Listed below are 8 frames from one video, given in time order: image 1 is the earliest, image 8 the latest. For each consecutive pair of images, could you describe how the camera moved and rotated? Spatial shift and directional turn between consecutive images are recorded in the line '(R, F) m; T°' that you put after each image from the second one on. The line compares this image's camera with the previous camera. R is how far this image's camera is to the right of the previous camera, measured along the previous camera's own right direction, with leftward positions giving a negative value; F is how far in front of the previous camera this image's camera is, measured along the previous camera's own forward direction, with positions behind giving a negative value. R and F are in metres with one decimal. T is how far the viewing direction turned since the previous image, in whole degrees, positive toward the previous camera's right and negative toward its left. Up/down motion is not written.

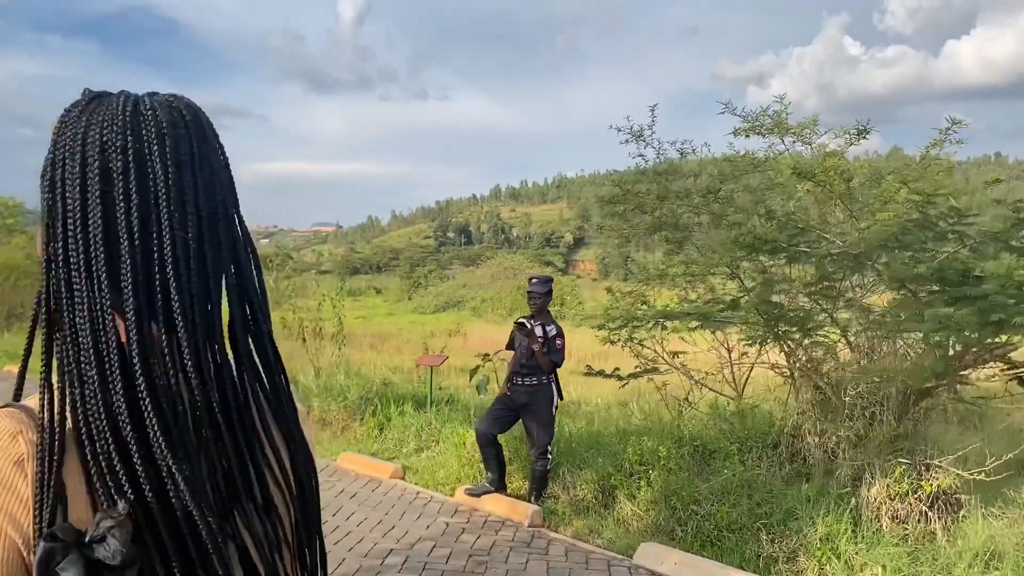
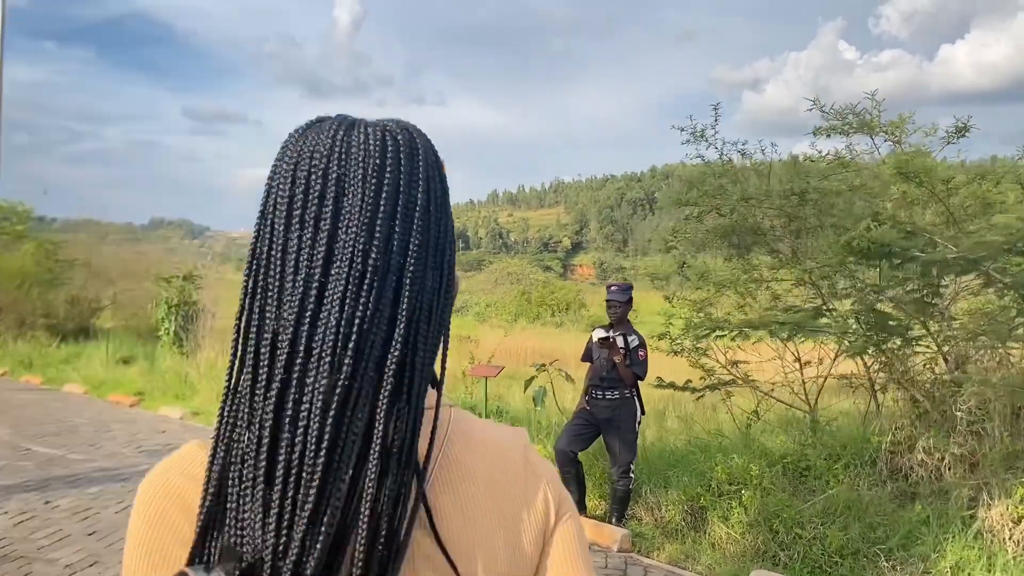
(-0.5, +0.3) m; 0°
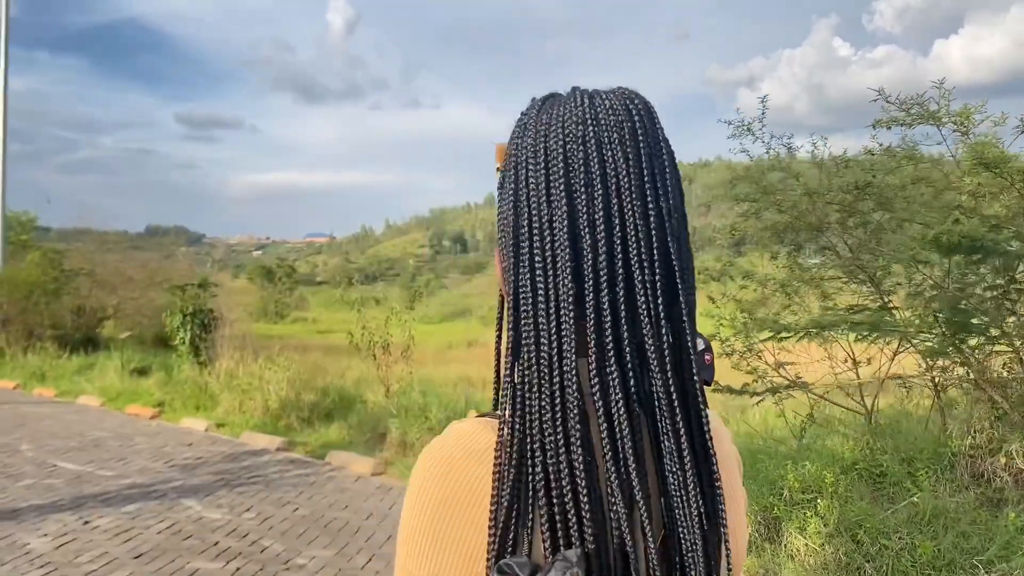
(-0.4, +0.2) m; 0°
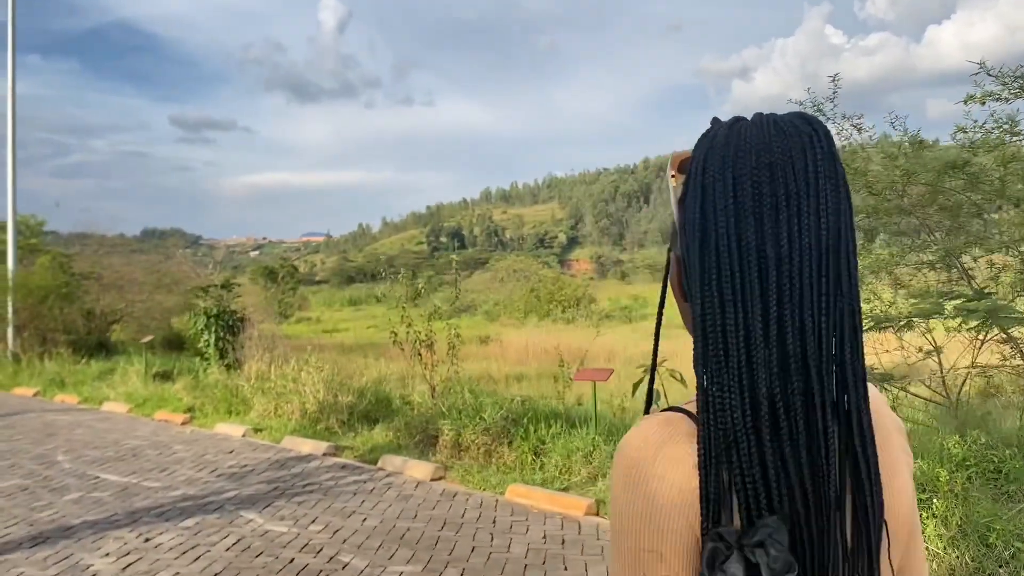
(-0.5, +0.3) m; 0°
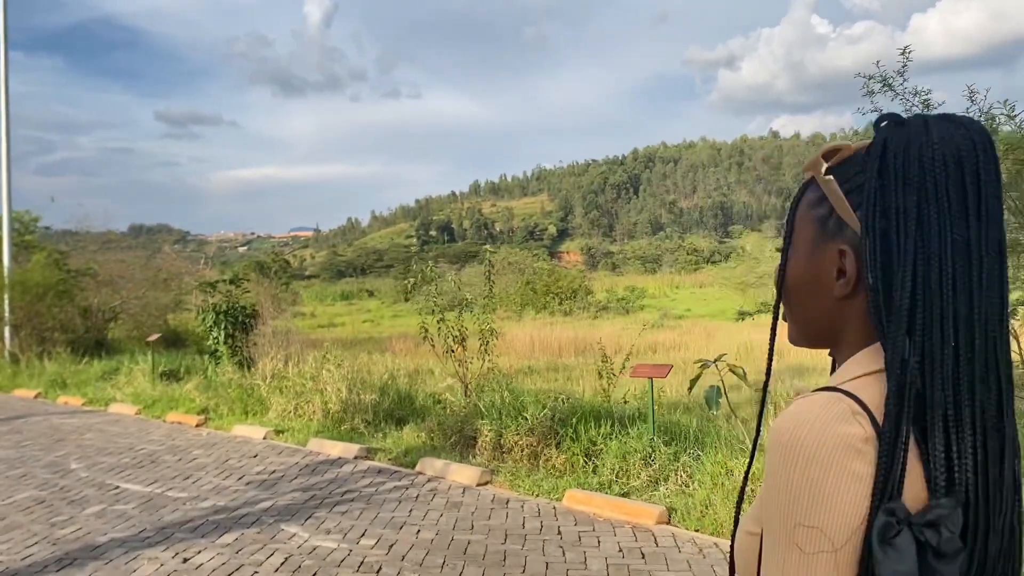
(-0.4, +0.4) m; +1°
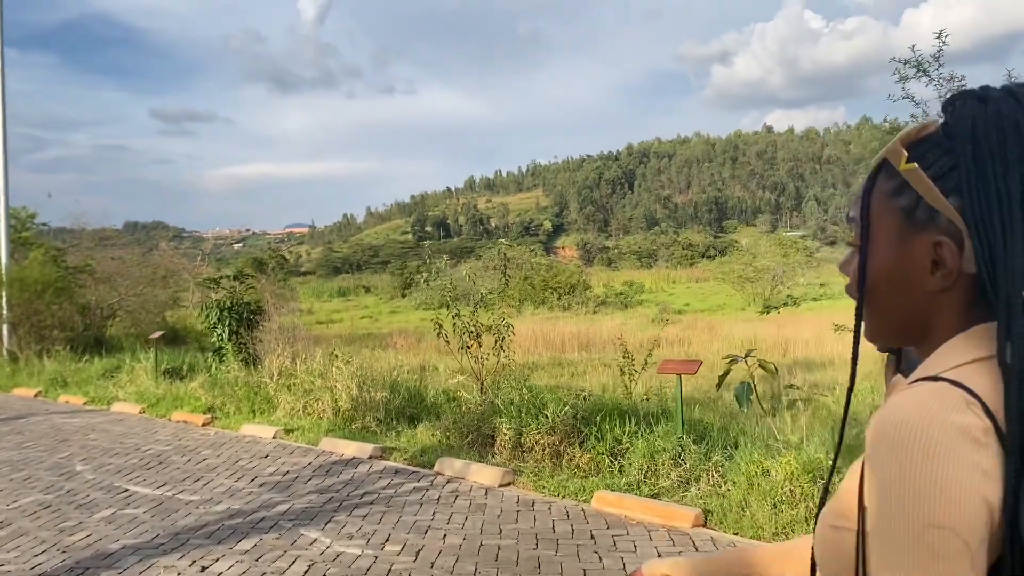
(-0.2, +0.2) m; 0°
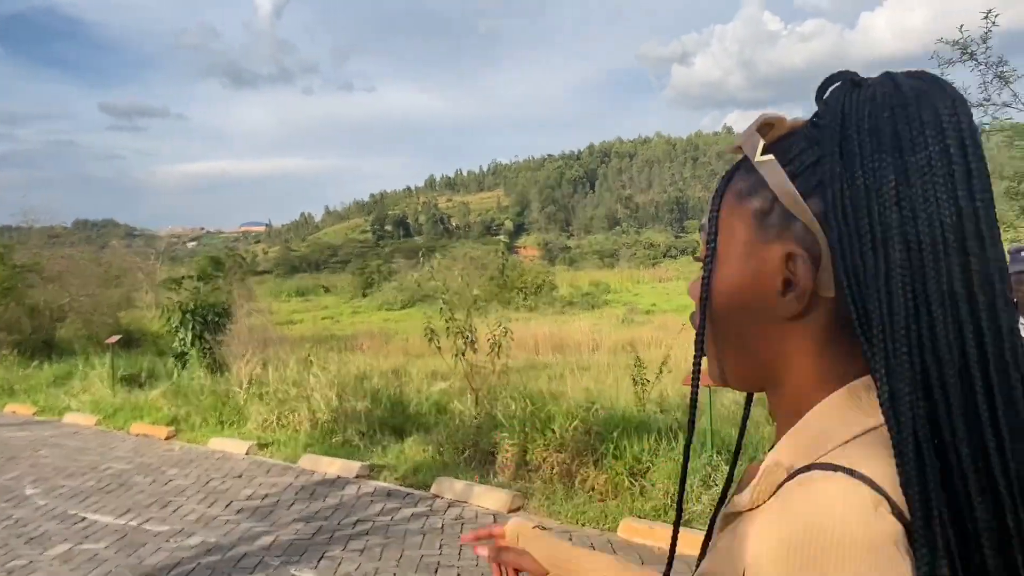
(-0.3, +0.6) m; +3°
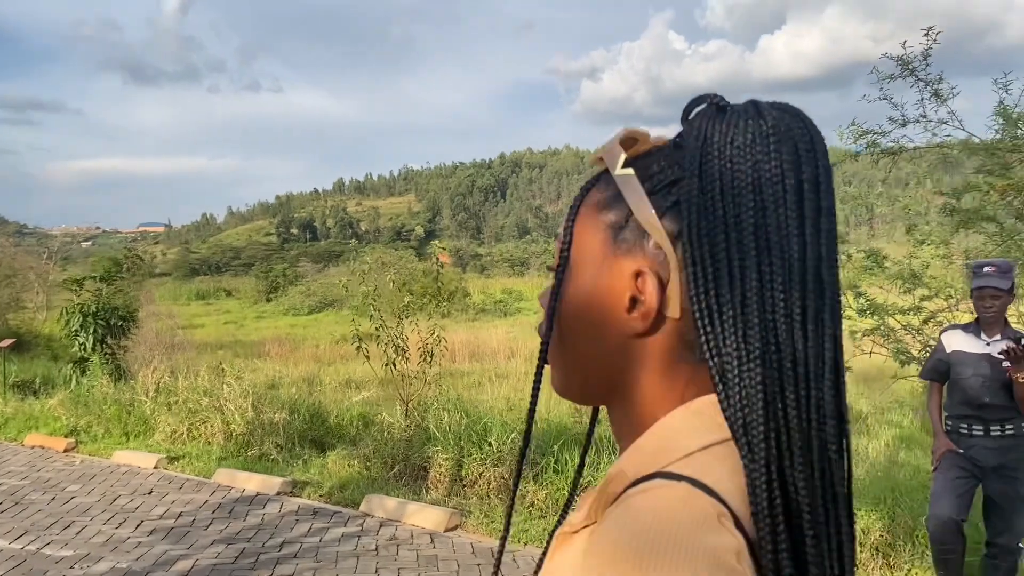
(-0.2, +0.2) m; +6°
